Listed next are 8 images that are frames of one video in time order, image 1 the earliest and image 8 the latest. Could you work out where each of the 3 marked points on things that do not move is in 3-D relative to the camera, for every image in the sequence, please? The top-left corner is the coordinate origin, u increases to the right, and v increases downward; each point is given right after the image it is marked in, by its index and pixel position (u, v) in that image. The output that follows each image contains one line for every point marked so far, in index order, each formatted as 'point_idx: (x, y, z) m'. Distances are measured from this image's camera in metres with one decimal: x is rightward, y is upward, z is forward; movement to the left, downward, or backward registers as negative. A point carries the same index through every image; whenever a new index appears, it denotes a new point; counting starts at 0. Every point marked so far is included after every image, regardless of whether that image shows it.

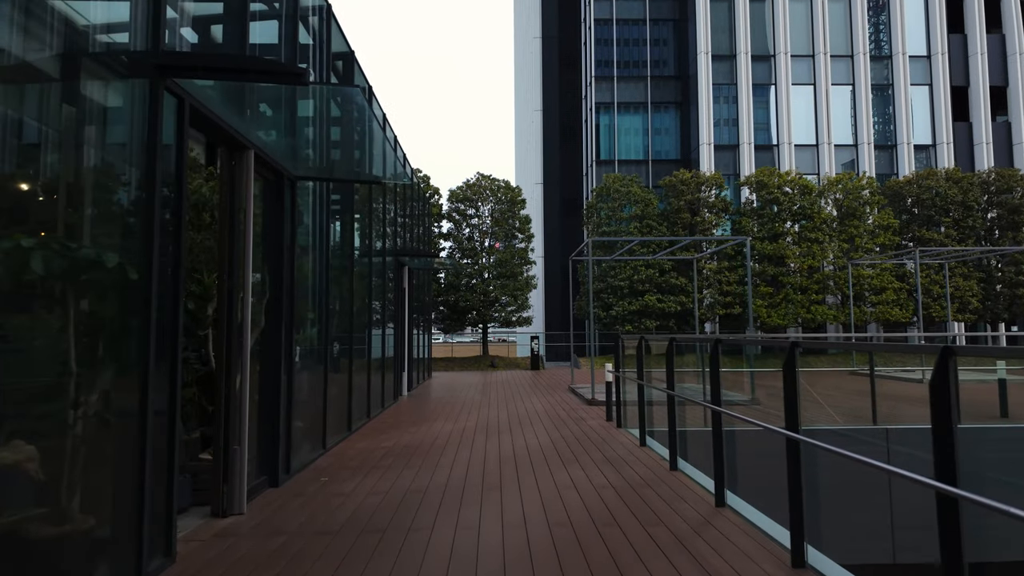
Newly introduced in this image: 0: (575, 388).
0: (+1.5, -2.3, +10.6) m
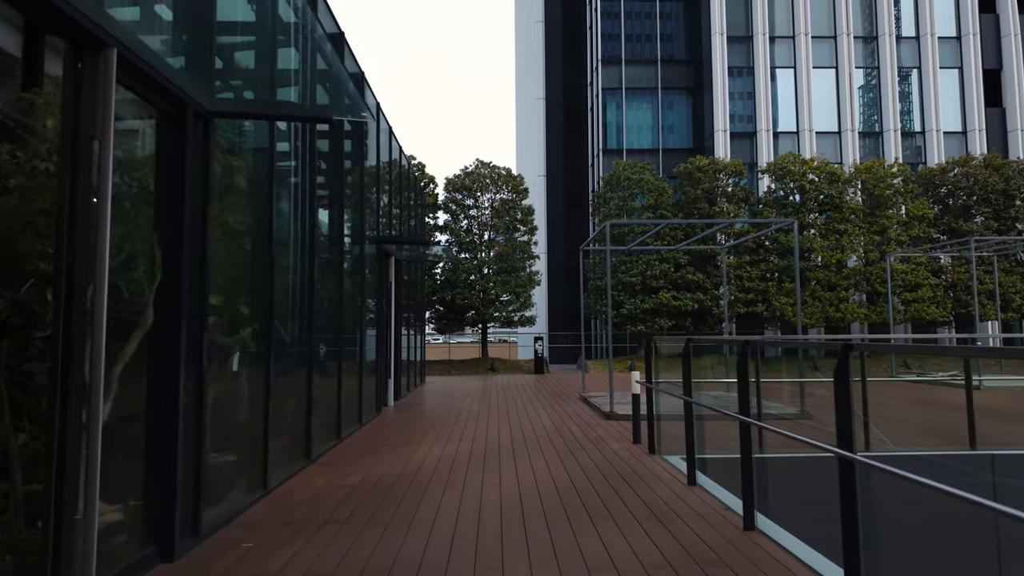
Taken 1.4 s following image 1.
0: (+1.5, -2.2, +9.2) m
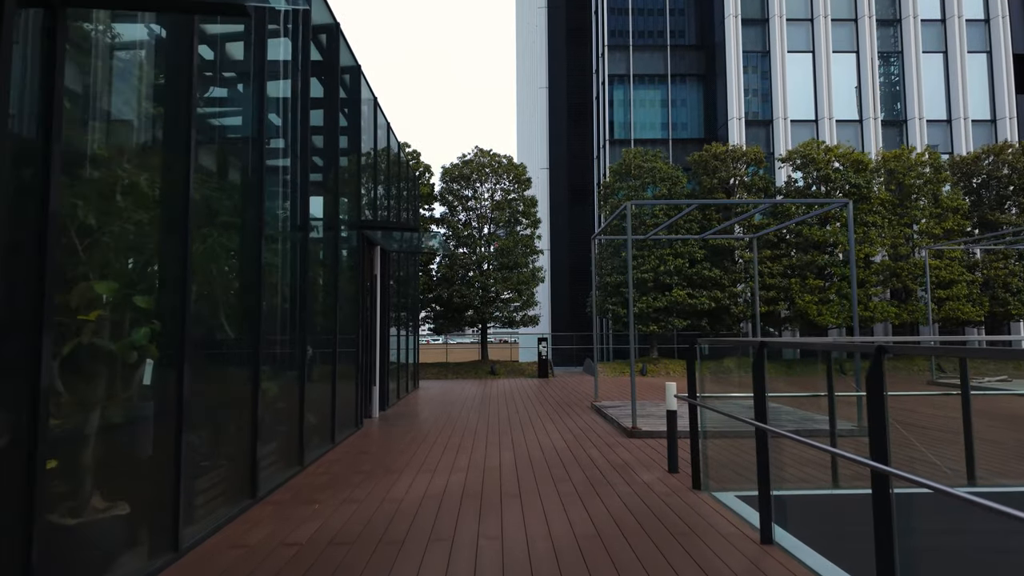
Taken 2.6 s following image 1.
0: (+1.6, -2.1, +8.0) m
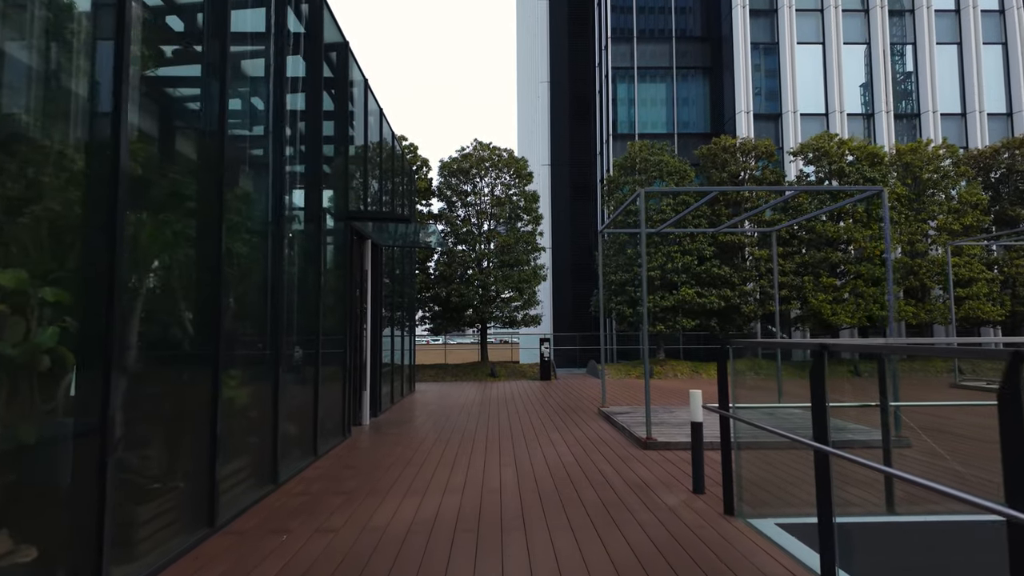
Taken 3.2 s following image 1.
0: (+1.6, -2.0, +7.5) m
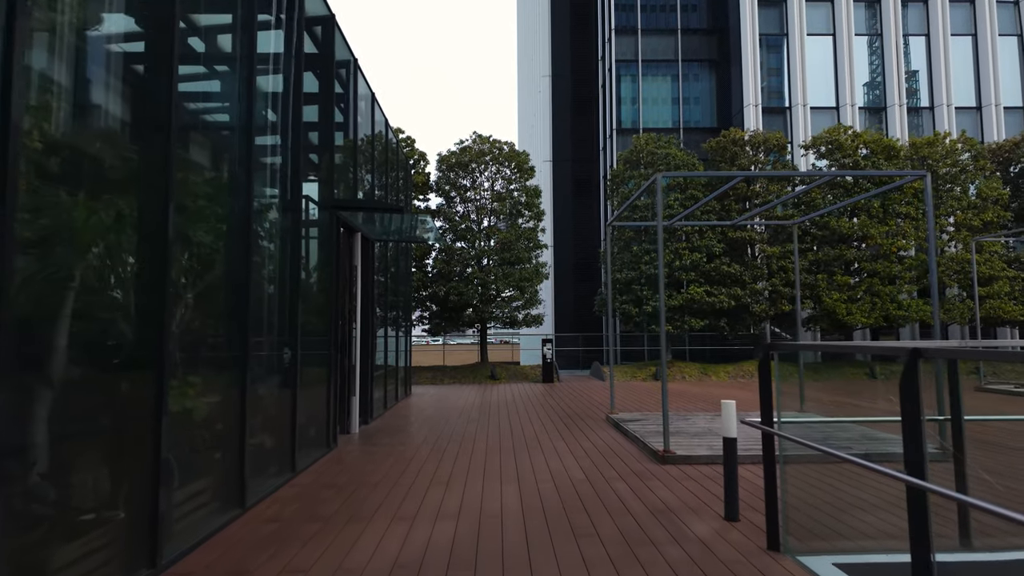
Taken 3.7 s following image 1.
0: (+1.6, -2.0, +6.9) m
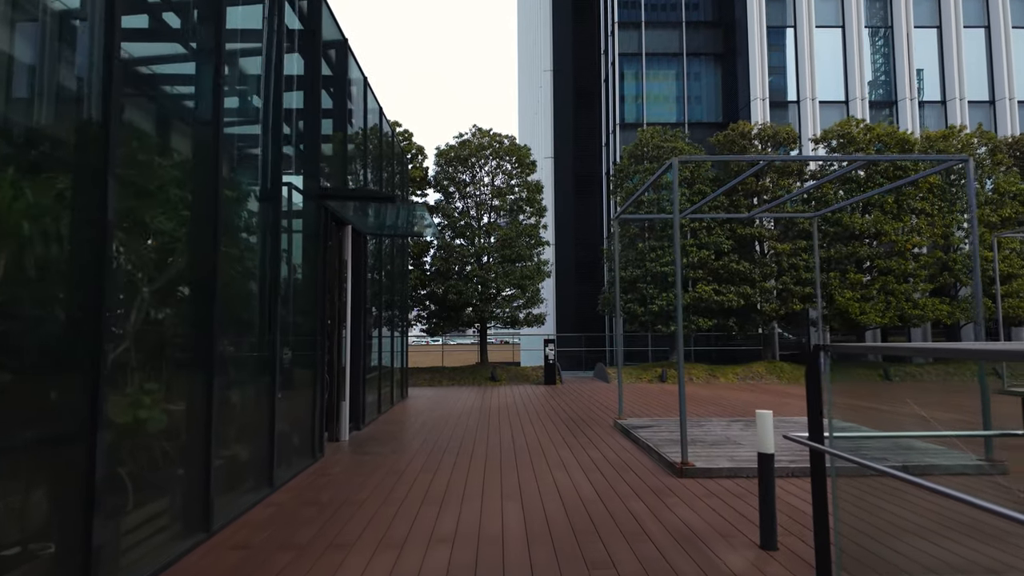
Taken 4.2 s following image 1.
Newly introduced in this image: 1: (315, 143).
0: (+1.6, -1.9, +6.5) m
1: (-2.6, +2.0, +6.0) m
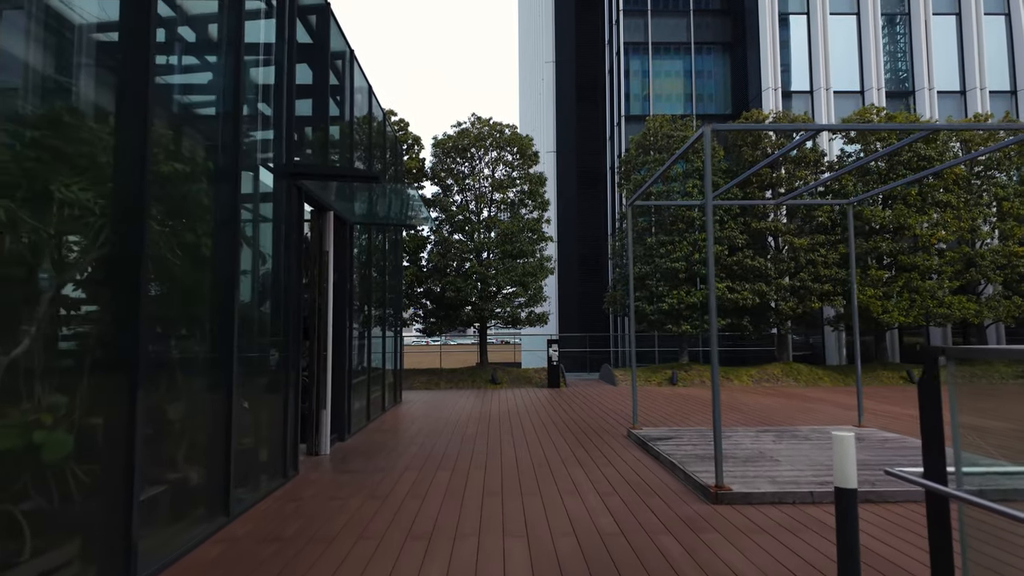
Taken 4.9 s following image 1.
0: (+1.7, -1.9, +5.8) m
1: (-2.5, +2.1, +5.3) m
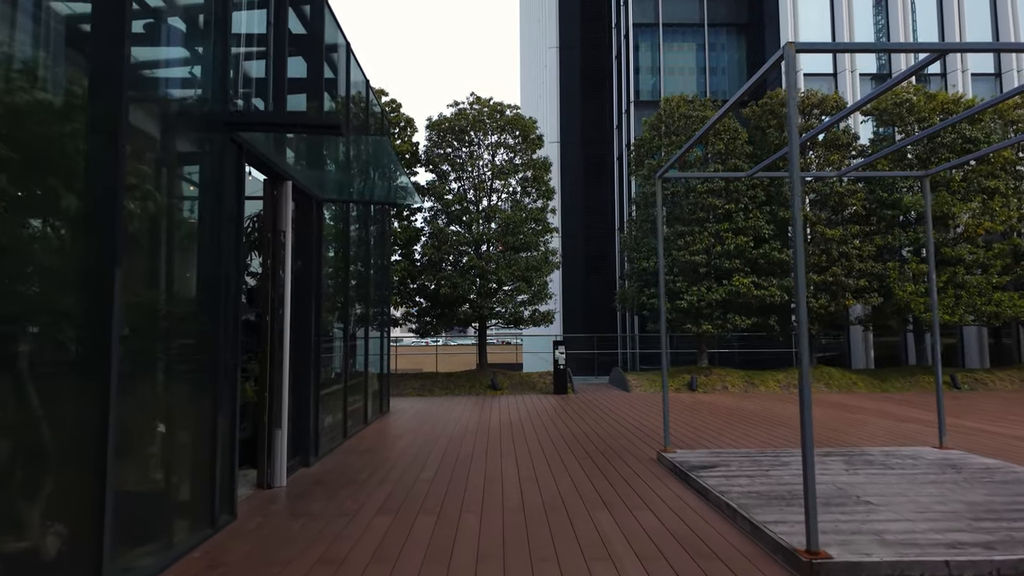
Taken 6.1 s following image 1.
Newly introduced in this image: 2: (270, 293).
0: (+1.7, -1.8, +4.6) m
1: (-2.5, +2.2, +4.2) m
2: (-2.4, 0.0, +4.7) m
